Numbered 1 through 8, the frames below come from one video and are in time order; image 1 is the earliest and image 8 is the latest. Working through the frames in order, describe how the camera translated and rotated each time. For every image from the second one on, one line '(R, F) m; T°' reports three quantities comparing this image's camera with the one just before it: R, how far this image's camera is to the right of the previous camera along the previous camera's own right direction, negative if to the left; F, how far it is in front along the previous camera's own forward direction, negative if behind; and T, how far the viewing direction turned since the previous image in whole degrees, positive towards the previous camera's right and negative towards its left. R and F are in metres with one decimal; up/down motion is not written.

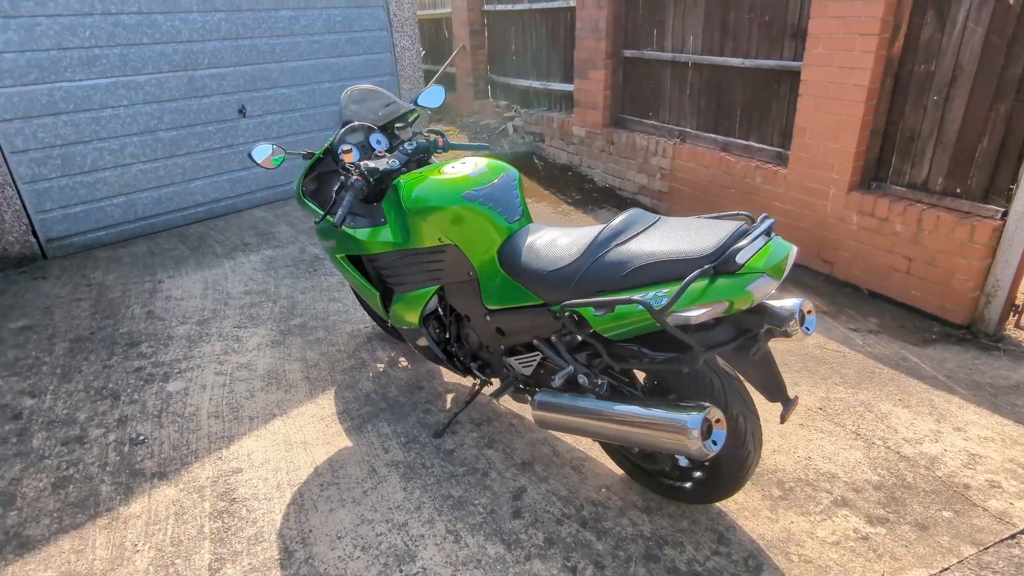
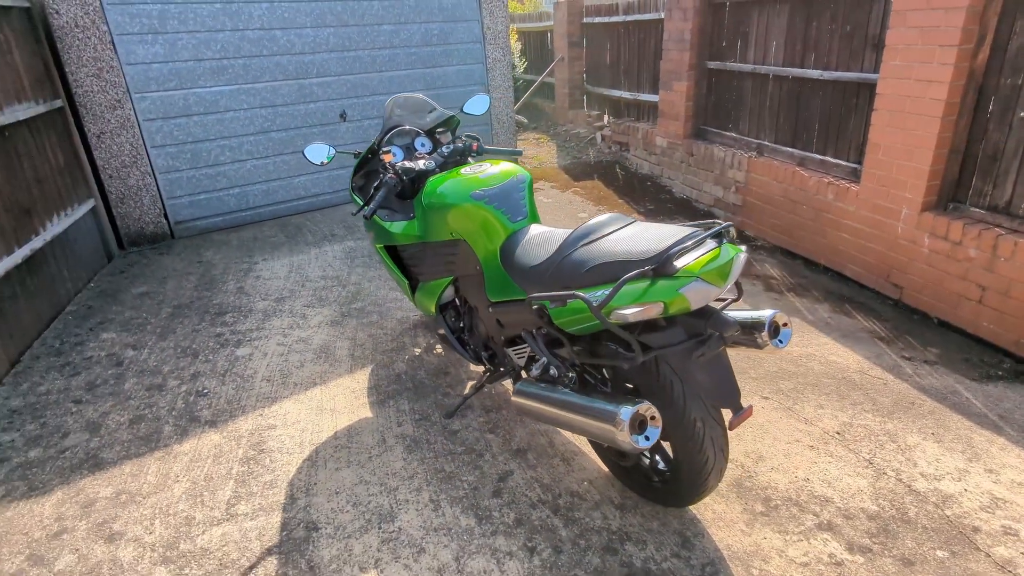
(+0.5, -0.1) m; -11°
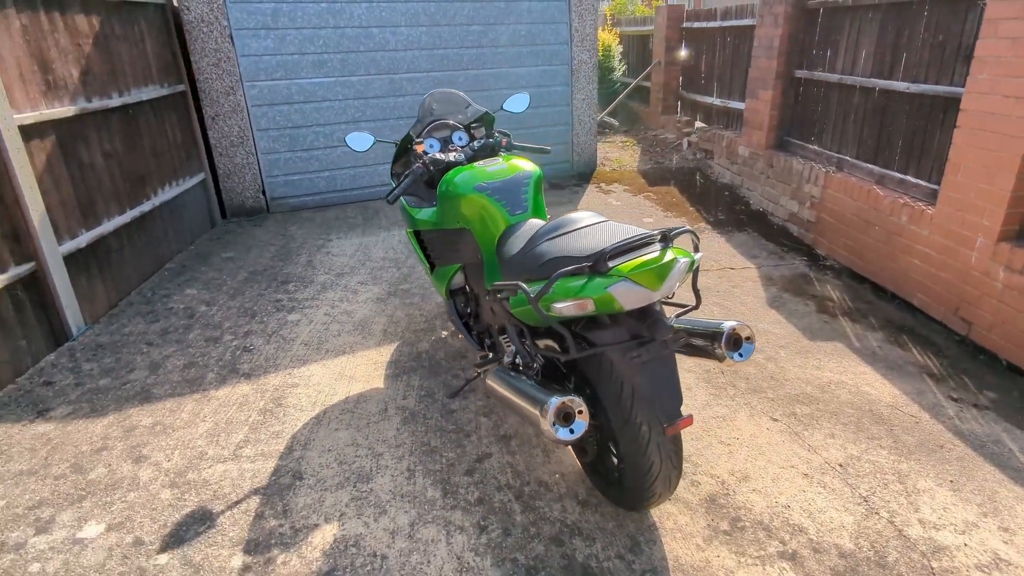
(+0.5, 0.0) m; -10°
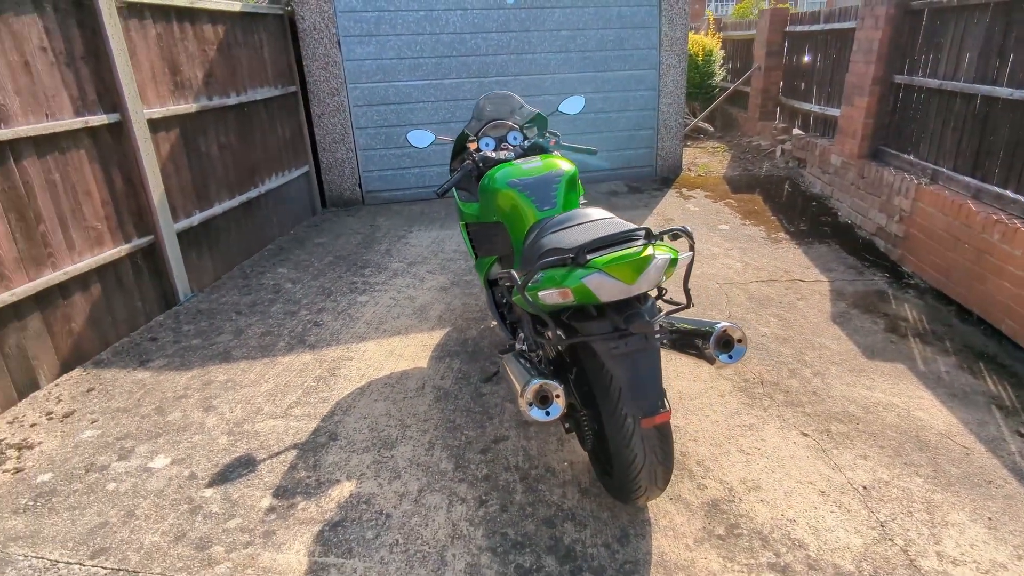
(+0.4, -0.1) m; -10°
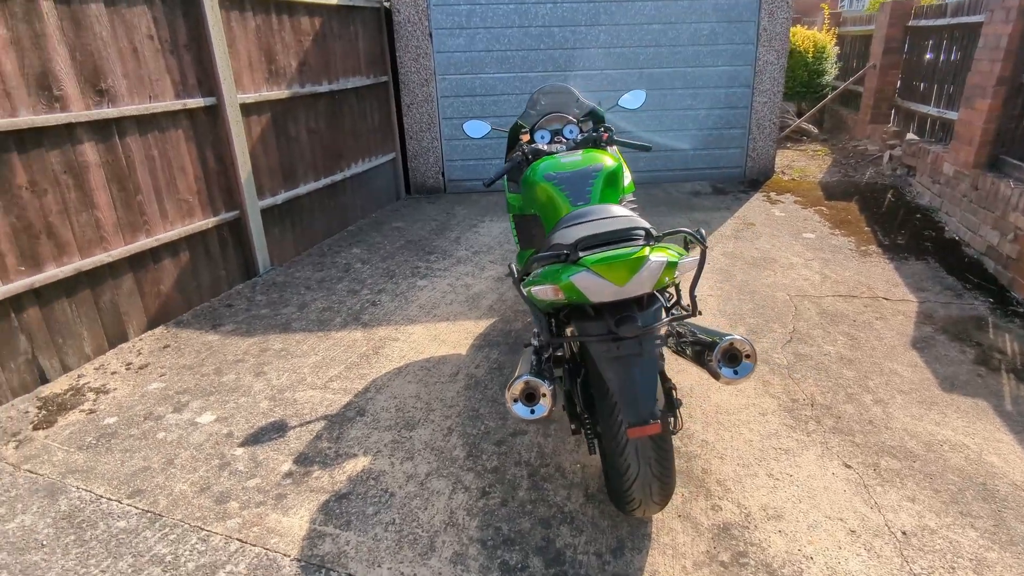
(+0.3, 0.0) m; -10°
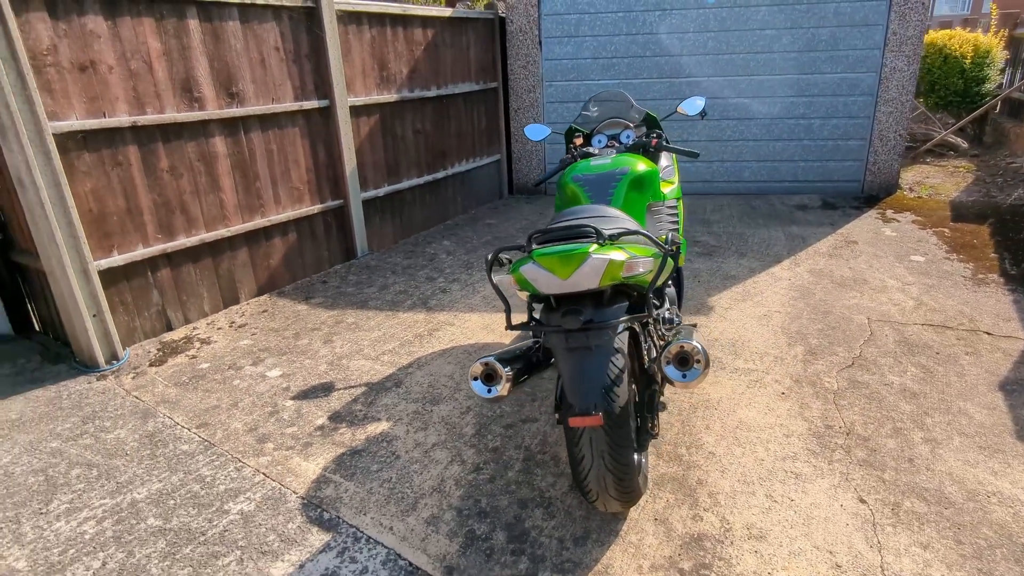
(+0.6, -0.1) m; -14°
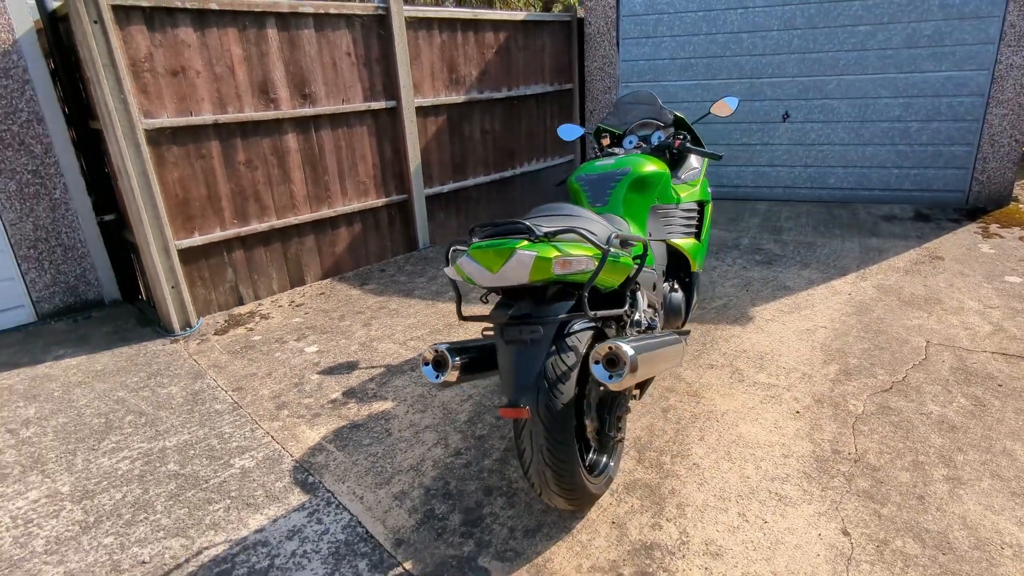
(+0.6, 0.0) m; -11°
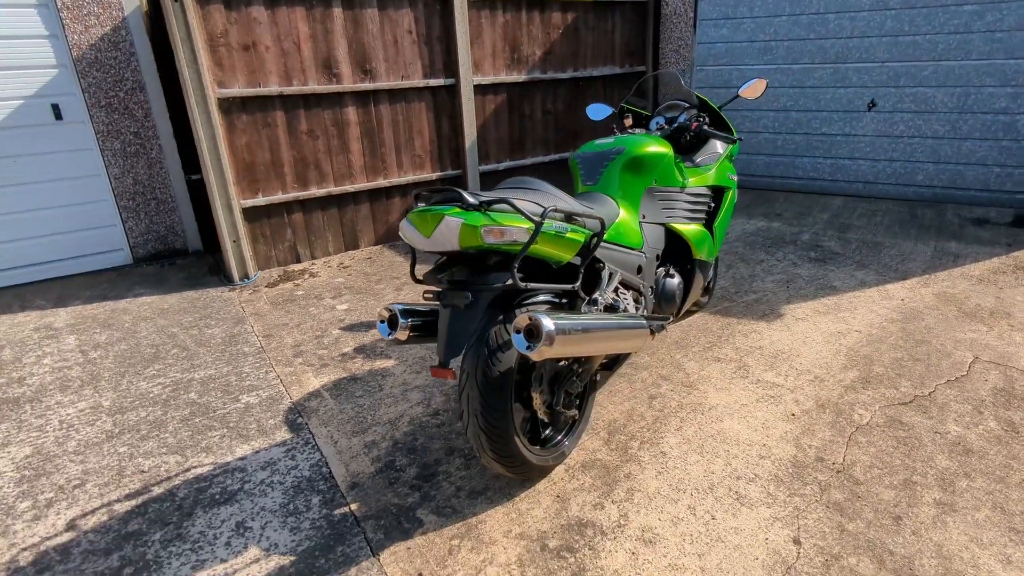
(+0.6, 0.0) m; -10°
